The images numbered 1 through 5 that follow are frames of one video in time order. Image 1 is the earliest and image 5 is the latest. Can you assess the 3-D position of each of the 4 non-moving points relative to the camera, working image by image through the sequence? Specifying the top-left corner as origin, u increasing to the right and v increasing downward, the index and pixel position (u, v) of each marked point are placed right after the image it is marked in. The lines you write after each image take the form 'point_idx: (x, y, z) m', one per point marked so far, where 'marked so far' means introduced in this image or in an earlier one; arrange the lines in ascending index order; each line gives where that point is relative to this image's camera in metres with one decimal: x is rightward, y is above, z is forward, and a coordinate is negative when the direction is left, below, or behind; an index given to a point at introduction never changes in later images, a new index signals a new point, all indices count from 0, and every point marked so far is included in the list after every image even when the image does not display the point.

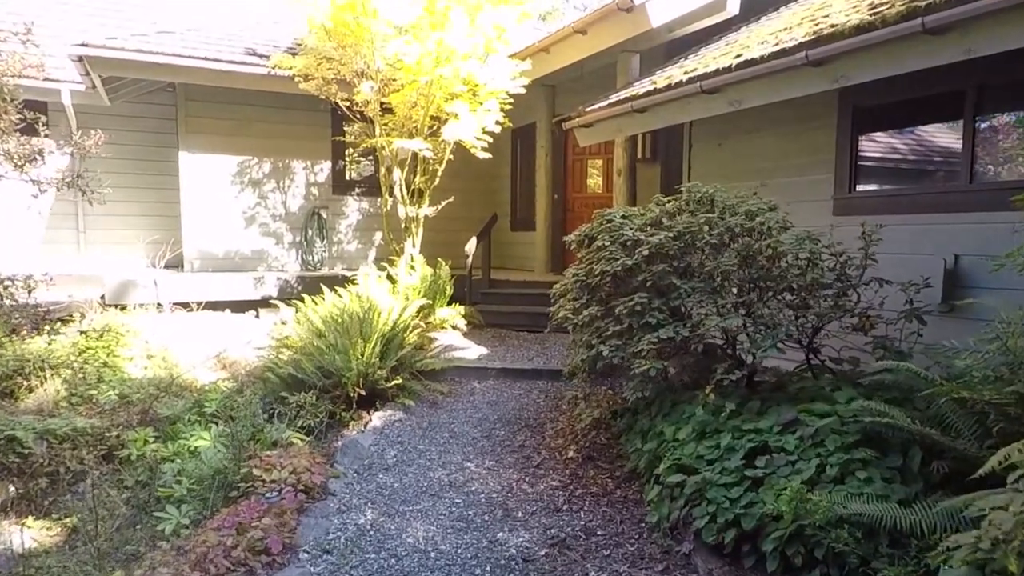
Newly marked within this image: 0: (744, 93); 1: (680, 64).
0: (+1.9, +1.6, +5.4) m
1: (+1.6, +2.1, +6.4) m
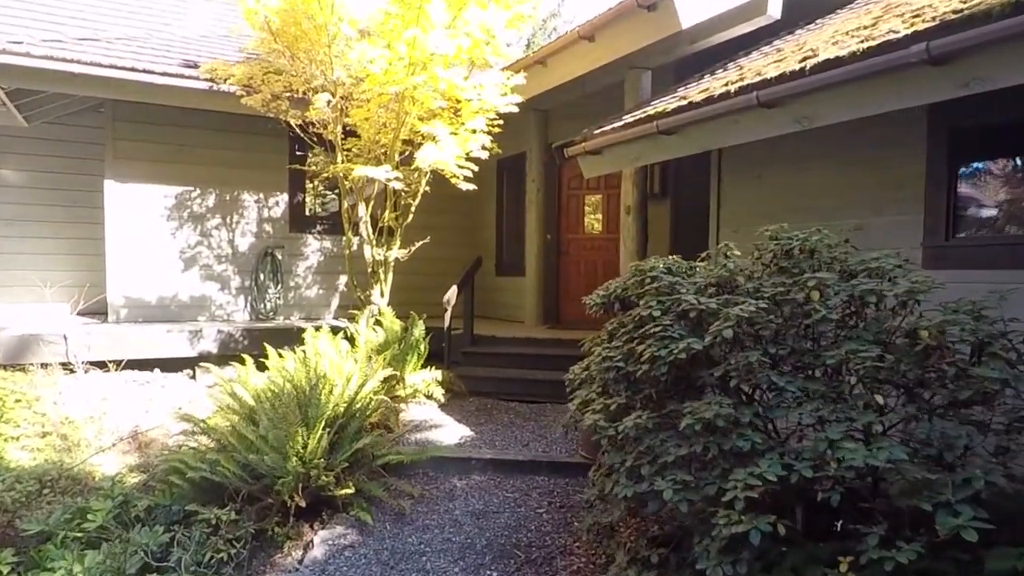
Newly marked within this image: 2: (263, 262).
0: (+1.9, +1.1, +4.1) m
1: (+1.6, +1.6, +5.1) m
2: (-3.3, +0.4, +9.0) m
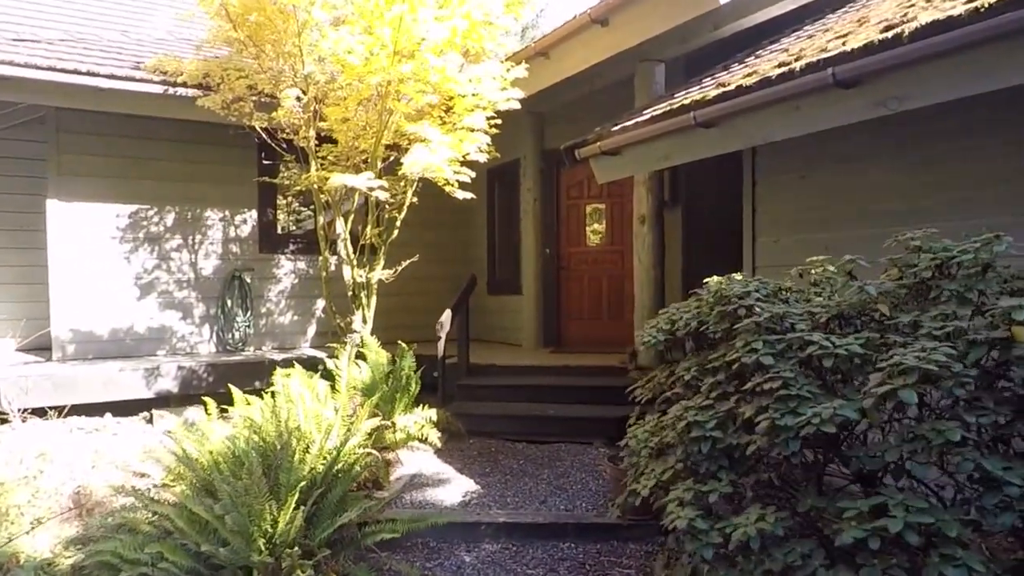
0: (+1.9, +1.0, +3.3) m
1: (+1.6, +1.5, +4.3) m
2: (-3.4, 0.0, +8.0) m
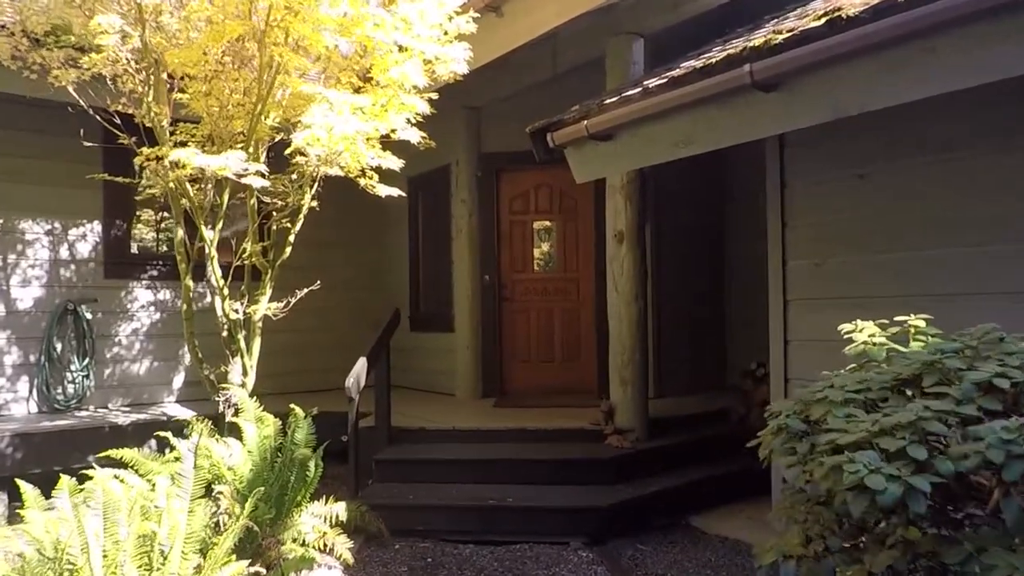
0: (+1.9, +0.9, +2.0) m
1: (+1.4, +1.3, +3.0) m
2: (-4.0, -0.3, +5.9) m
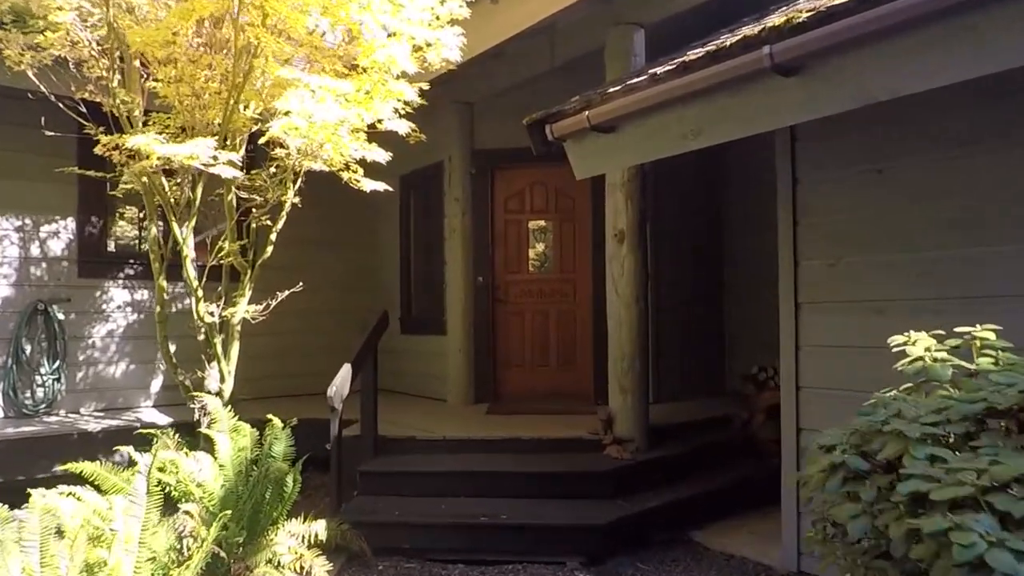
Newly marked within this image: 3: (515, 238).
0: (+1.9, +0.8, +1.7) m
1: (+1.4, +1.3, +2.7) m
2: (-4.0, -0.3, +5.6) m
3: (0.0, +0.5, +6.2) m
